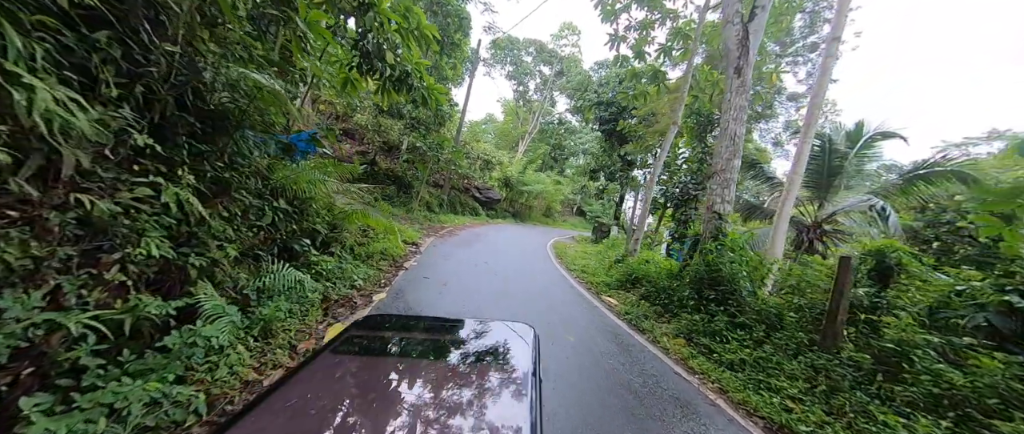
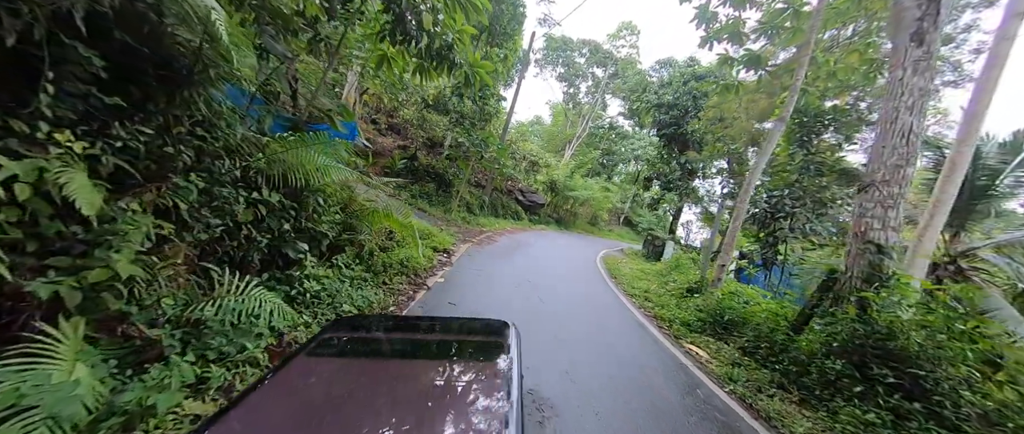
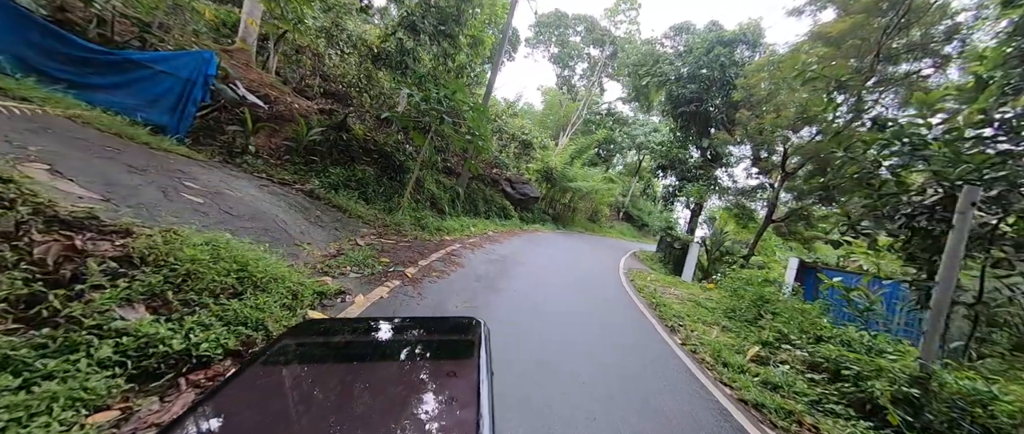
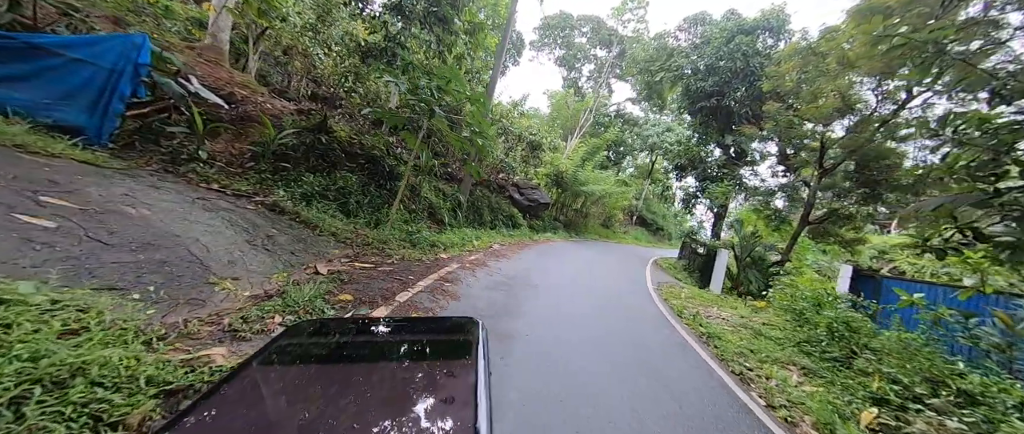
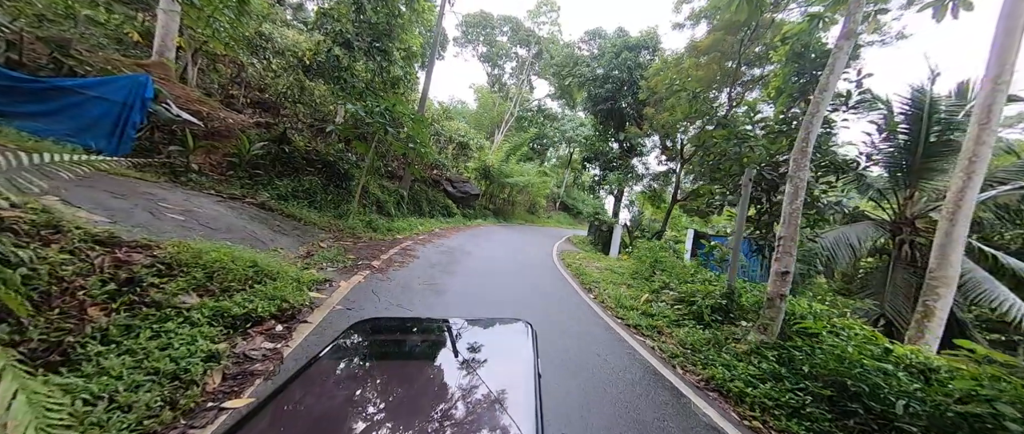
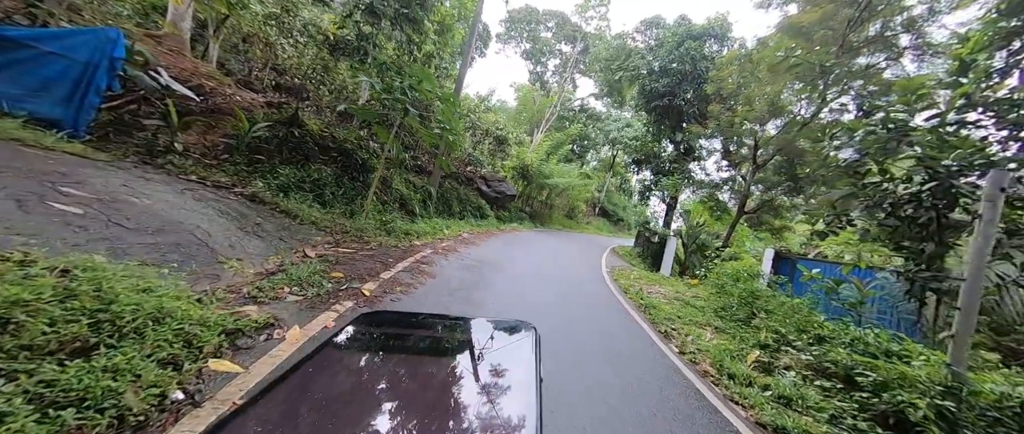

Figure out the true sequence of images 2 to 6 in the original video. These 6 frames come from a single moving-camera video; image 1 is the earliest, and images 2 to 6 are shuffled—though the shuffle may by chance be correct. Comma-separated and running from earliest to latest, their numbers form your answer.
2, 5, 3, 6, 4
